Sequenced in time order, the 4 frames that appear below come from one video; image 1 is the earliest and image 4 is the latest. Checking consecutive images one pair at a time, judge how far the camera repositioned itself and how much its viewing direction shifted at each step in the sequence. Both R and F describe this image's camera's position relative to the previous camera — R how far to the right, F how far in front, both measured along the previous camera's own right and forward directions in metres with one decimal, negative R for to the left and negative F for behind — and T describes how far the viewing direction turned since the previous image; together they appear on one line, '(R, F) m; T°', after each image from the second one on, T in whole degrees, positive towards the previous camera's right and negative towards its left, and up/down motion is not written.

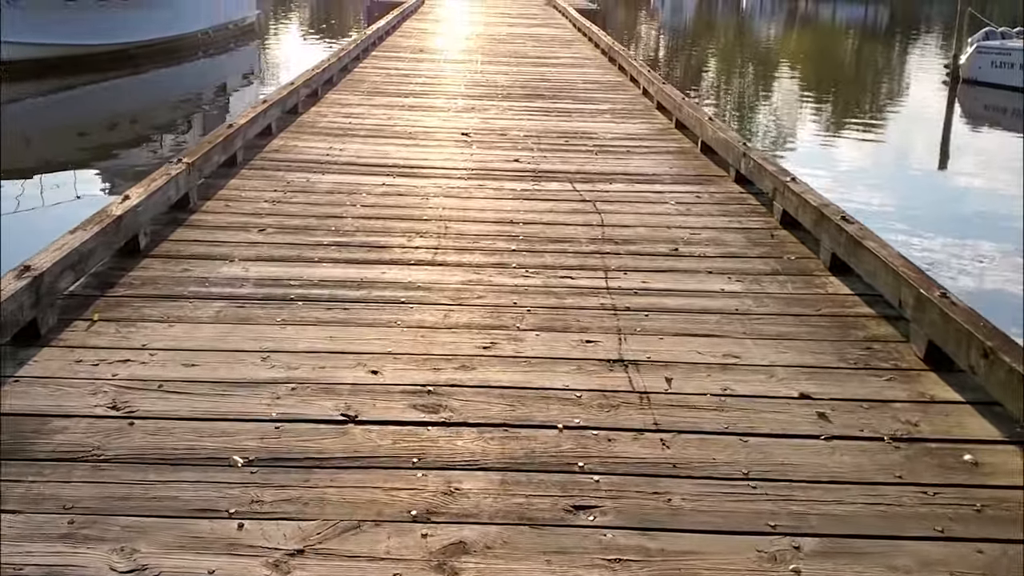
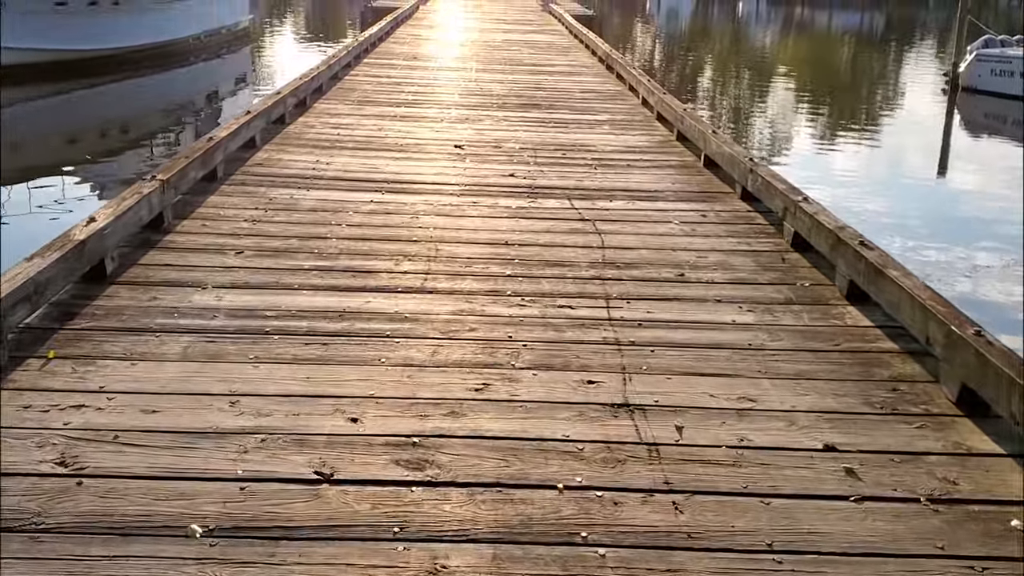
(0.0, +0.2) m; 0°
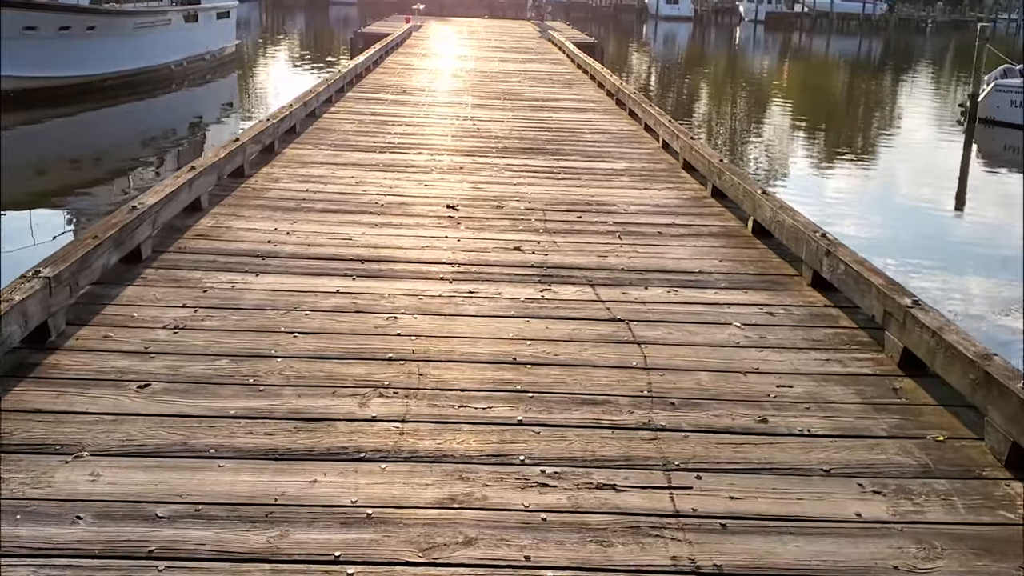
(0.0, +0.8) m; 0°
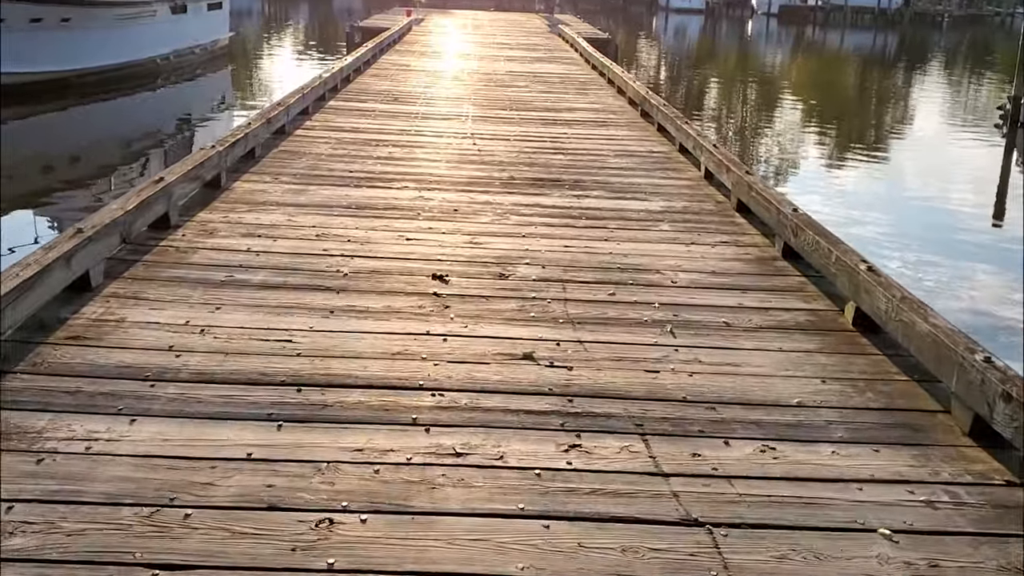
(0.0, +1.0) m; 0°
